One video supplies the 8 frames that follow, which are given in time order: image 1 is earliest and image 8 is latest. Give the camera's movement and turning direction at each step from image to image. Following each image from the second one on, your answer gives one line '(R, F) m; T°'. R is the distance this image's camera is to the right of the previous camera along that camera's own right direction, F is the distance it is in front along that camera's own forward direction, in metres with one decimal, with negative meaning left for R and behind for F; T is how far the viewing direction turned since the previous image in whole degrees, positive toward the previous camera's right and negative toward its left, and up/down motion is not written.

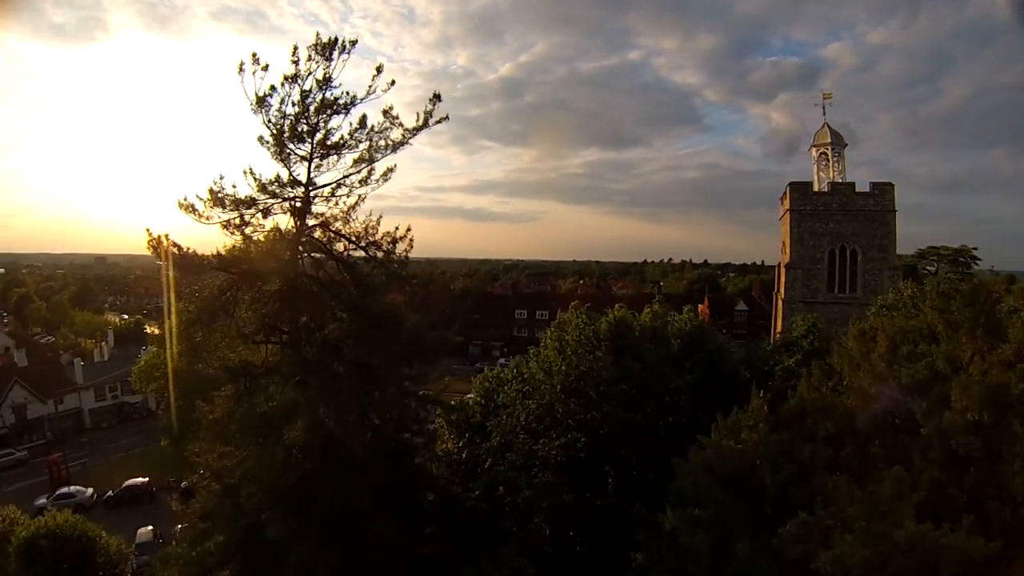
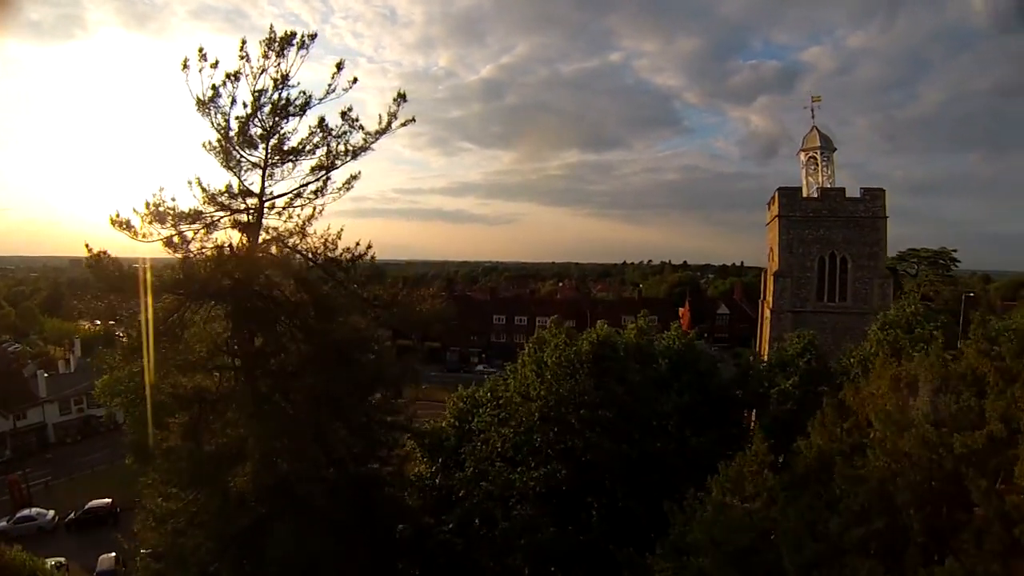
(+0.1, +0.8) m; +2°
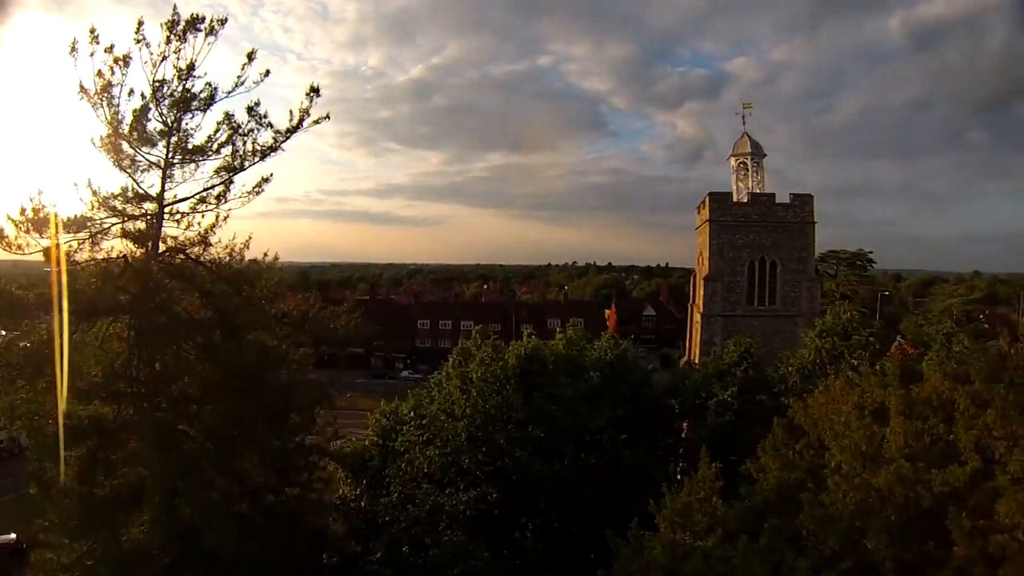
(+0.1, +0.6) m; +6°
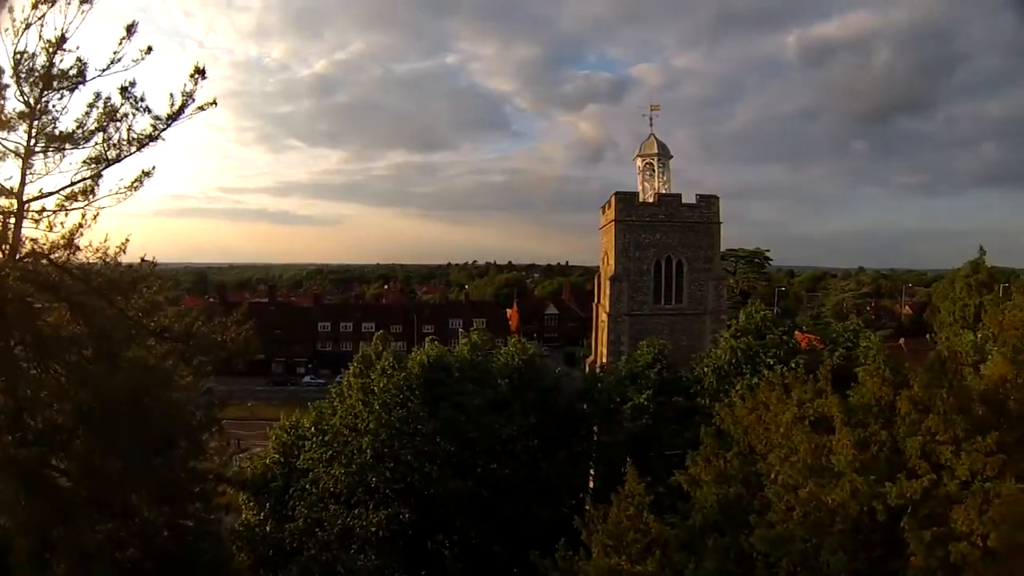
(-0.1, +0.5) m; +9°
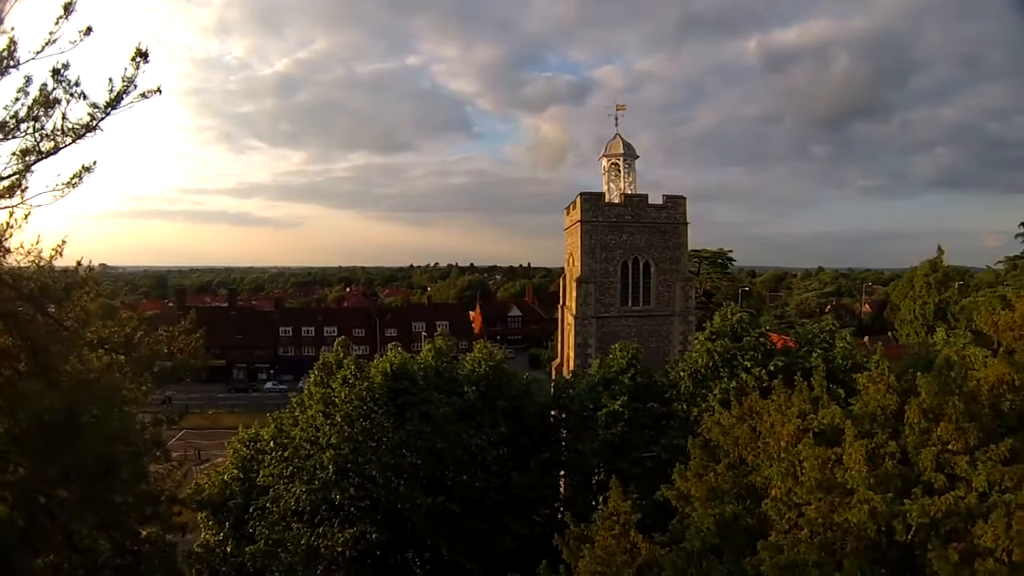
(0.0, +0.3) m; +3°
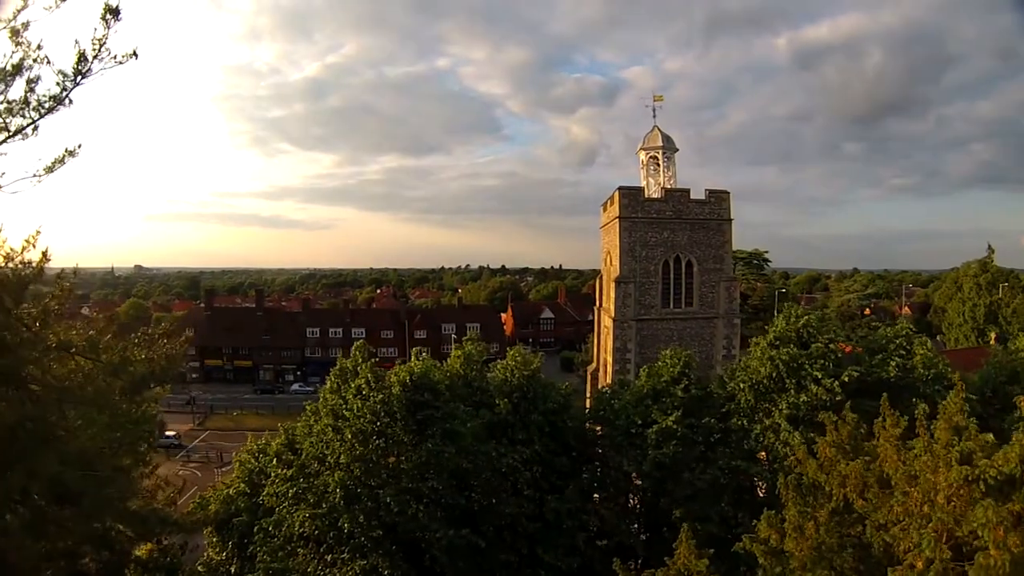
(-0.1, +0.9) m; -3°
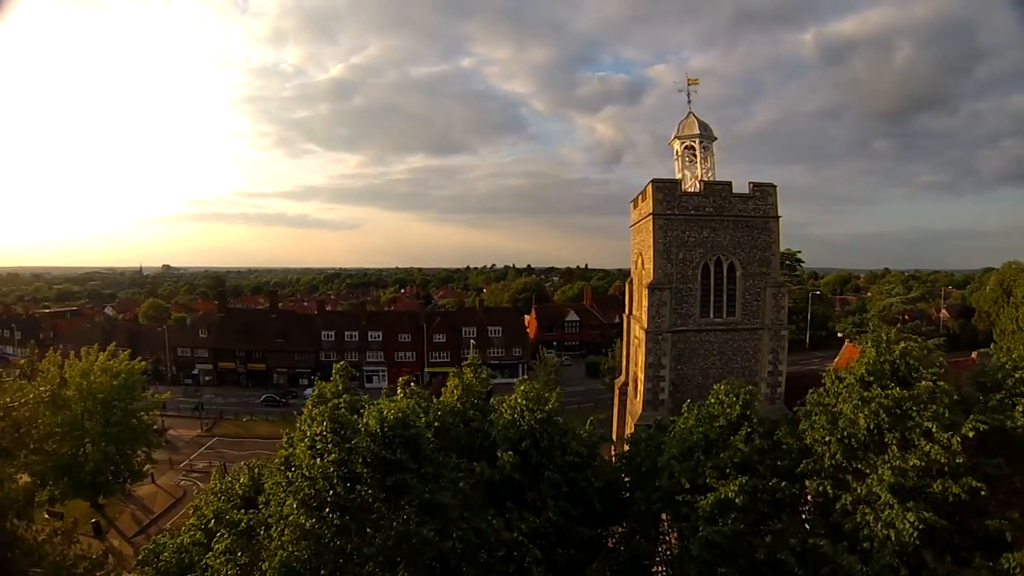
(+0.1, +1.7) m; -2°
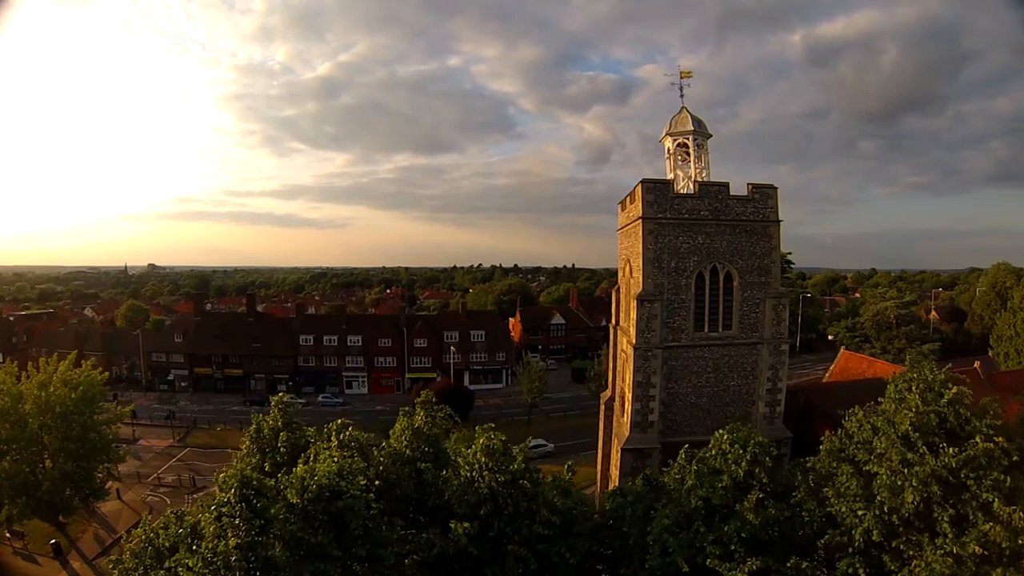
(+0.2, +1.1) m; +1°
